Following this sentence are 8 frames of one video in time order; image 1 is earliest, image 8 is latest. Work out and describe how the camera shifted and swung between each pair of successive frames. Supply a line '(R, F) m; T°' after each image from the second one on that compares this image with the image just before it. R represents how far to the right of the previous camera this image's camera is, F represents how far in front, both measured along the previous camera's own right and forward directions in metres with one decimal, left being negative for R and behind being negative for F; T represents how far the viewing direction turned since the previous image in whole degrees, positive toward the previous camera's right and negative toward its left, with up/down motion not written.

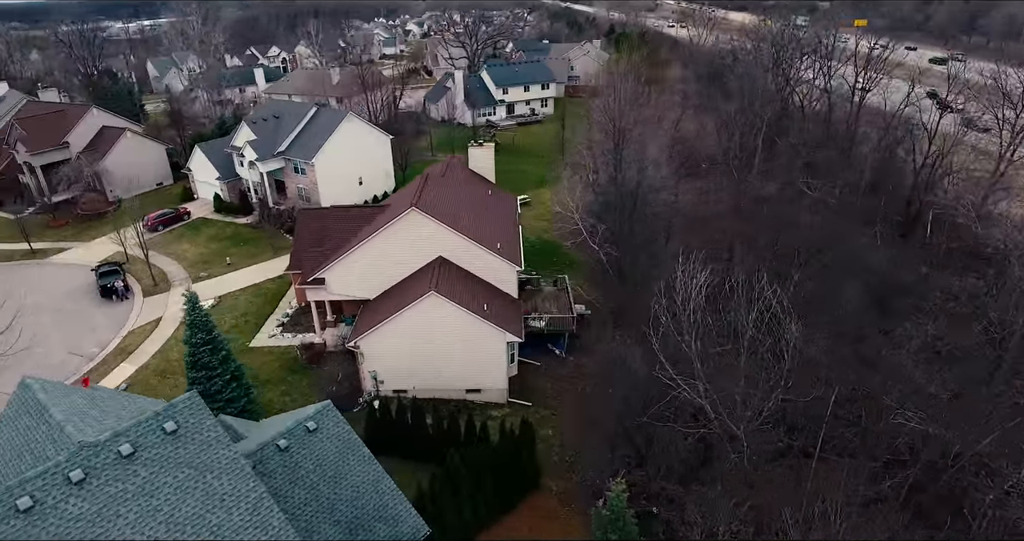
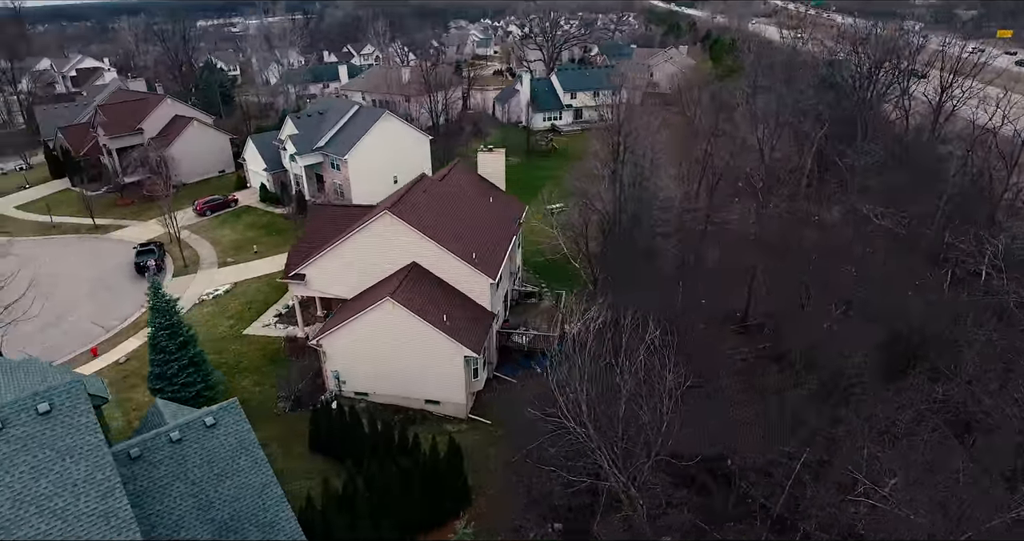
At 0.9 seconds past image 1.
(+3.8, +0.9) m; -9°
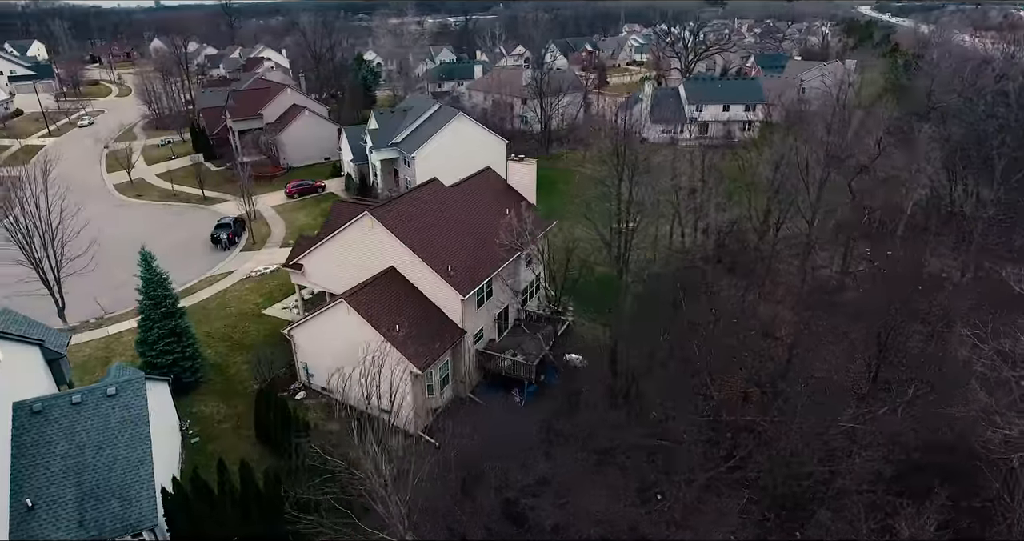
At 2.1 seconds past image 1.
(+5.3, +1.8) m; -15°
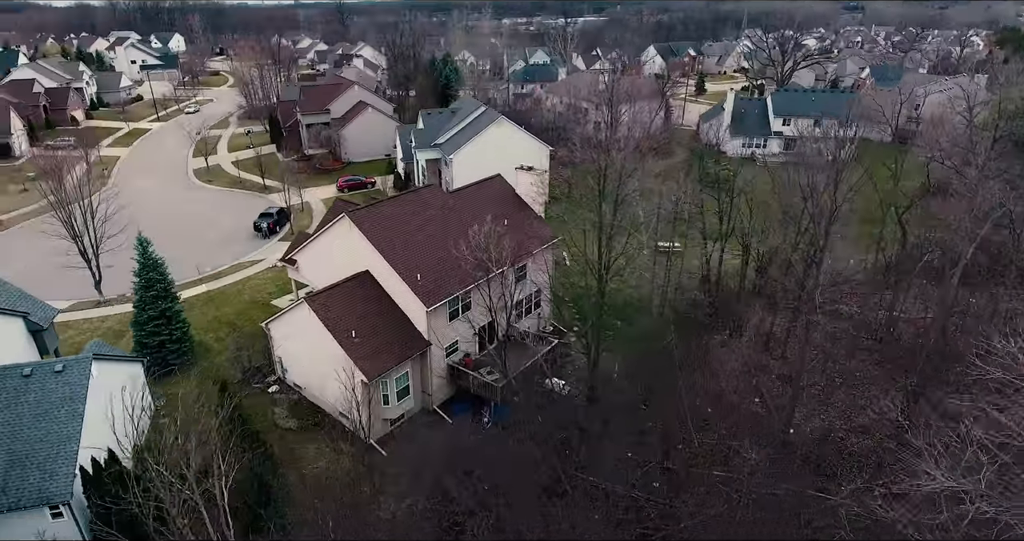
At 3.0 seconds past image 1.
(+3.8, +1.1) m; -10°
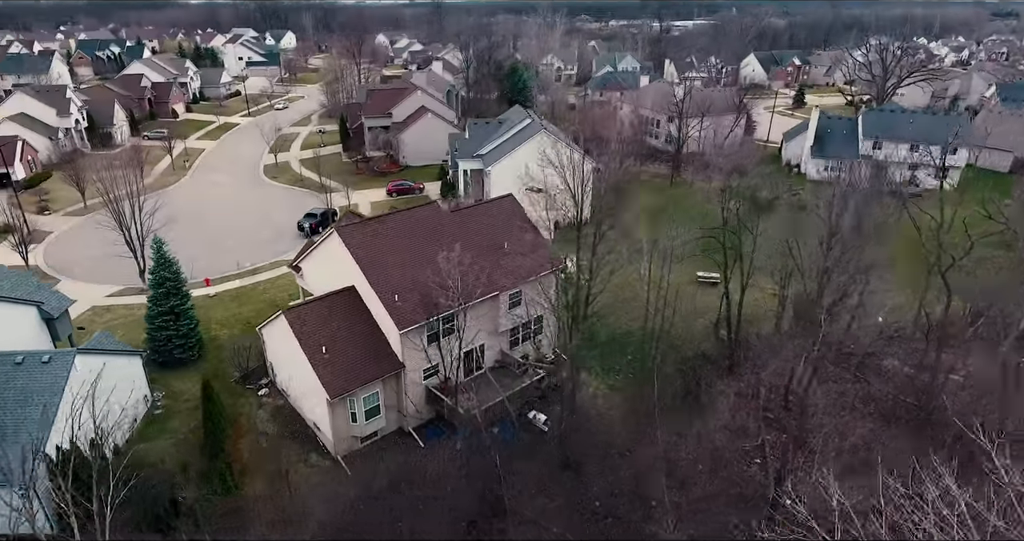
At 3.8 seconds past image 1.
(+3.2, +0.8) m; -9°
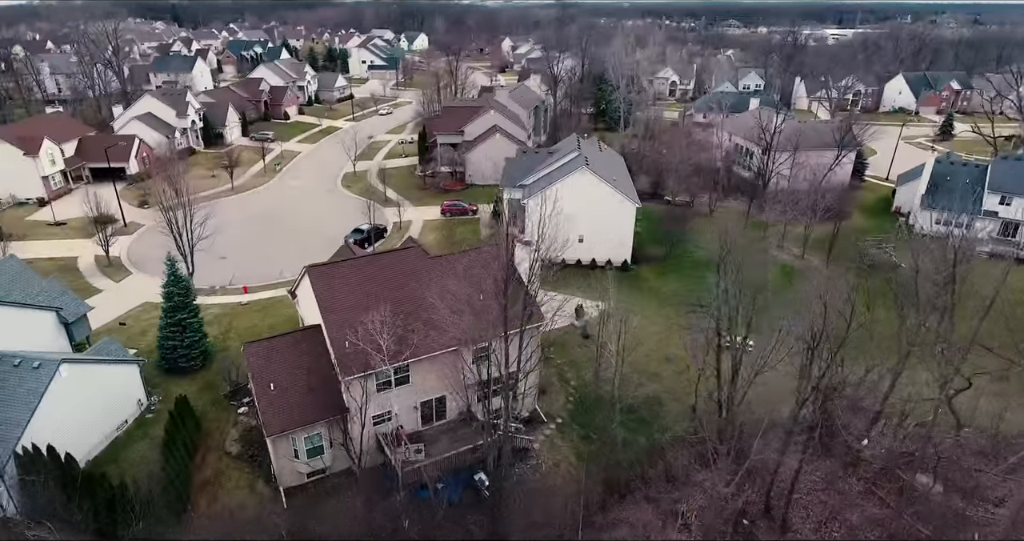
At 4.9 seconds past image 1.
(+4.8, +1.1) m; -12°
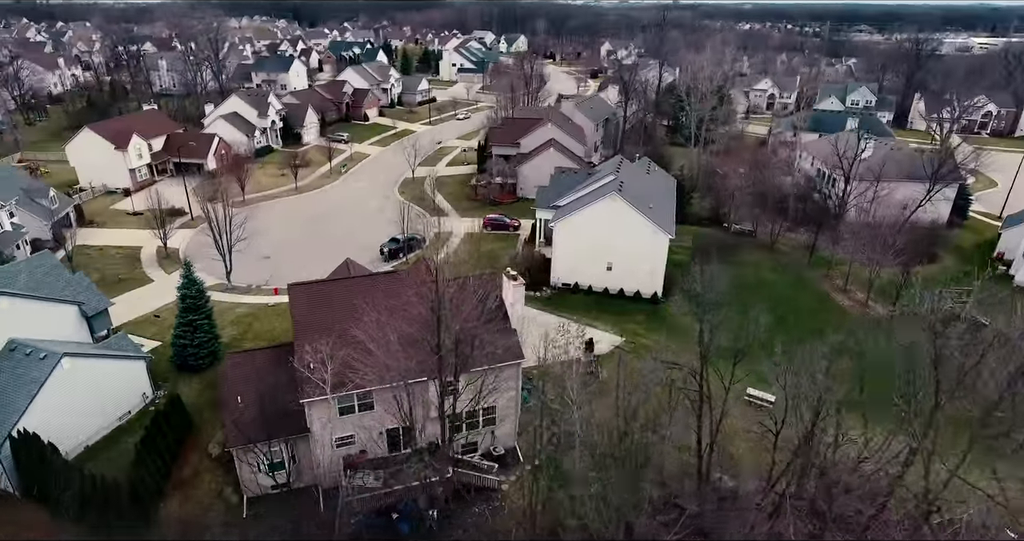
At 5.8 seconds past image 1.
(+3.7, +1.0) m; -10°
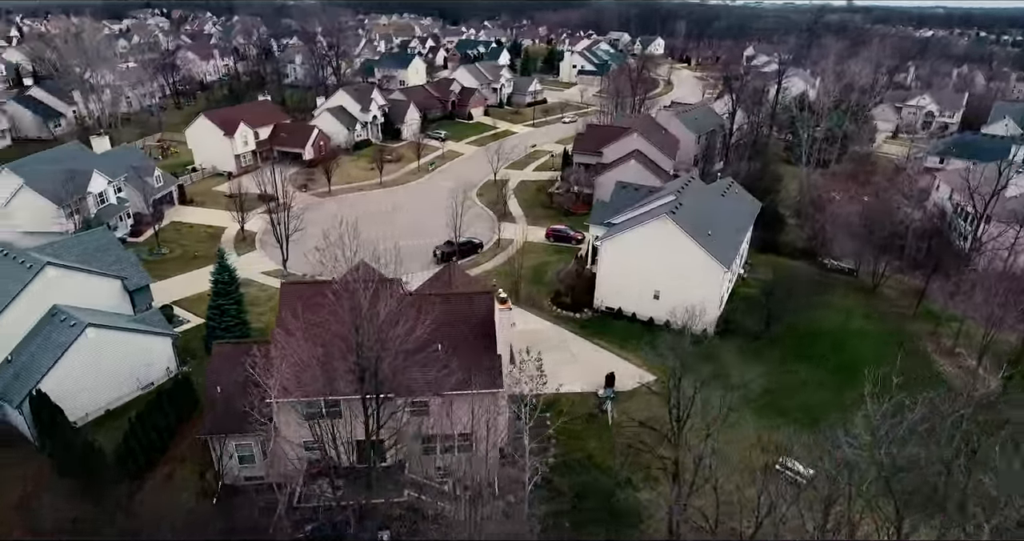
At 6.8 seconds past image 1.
(+4.2, +1.9) m; -13°
